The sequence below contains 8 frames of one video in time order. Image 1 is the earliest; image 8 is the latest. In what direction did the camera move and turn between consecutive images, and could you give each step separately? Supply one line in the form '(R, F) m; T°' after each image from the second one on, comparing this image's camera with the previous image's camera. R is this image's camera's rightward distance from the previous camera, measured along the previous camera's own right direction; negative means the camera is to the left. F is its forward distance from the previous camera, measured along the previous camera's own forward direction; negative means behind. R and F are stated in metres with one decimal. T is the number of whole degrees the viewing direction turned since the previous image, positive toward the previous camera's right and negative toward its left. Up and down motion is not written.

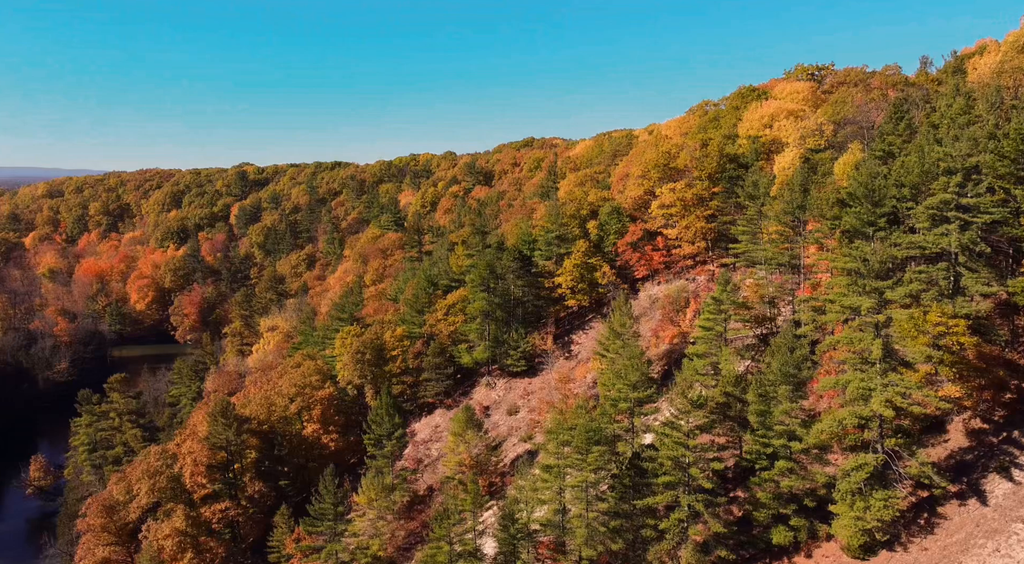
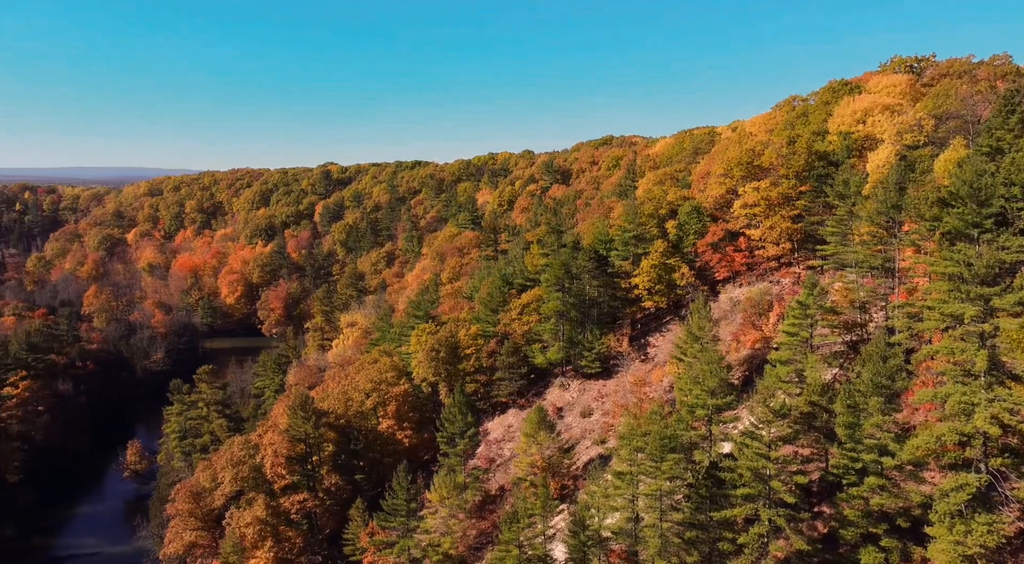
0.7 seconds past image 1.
(+0.2, +0.7) m; -6°
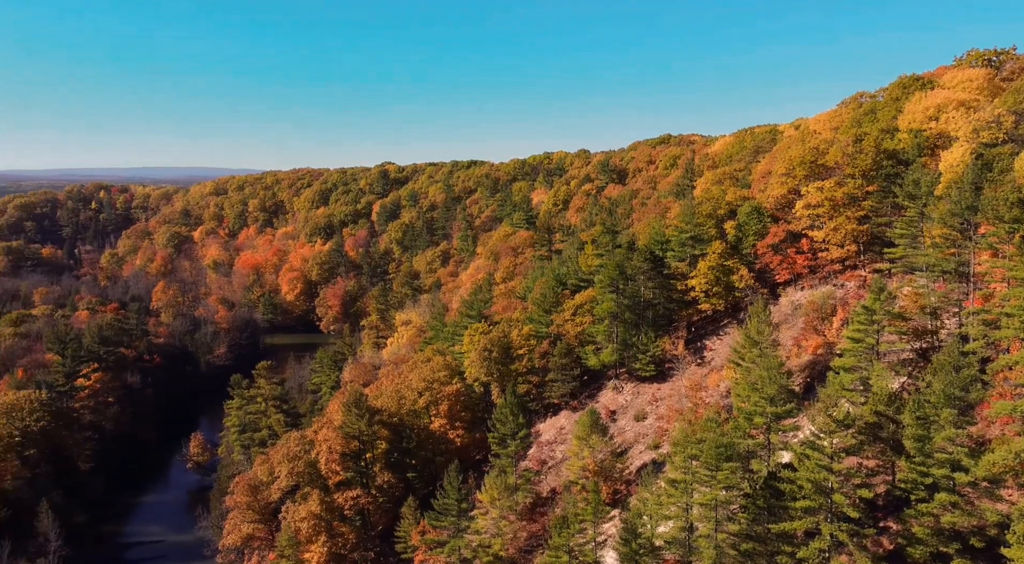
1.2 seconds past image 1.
(+0.1, +0.5) m; -4°
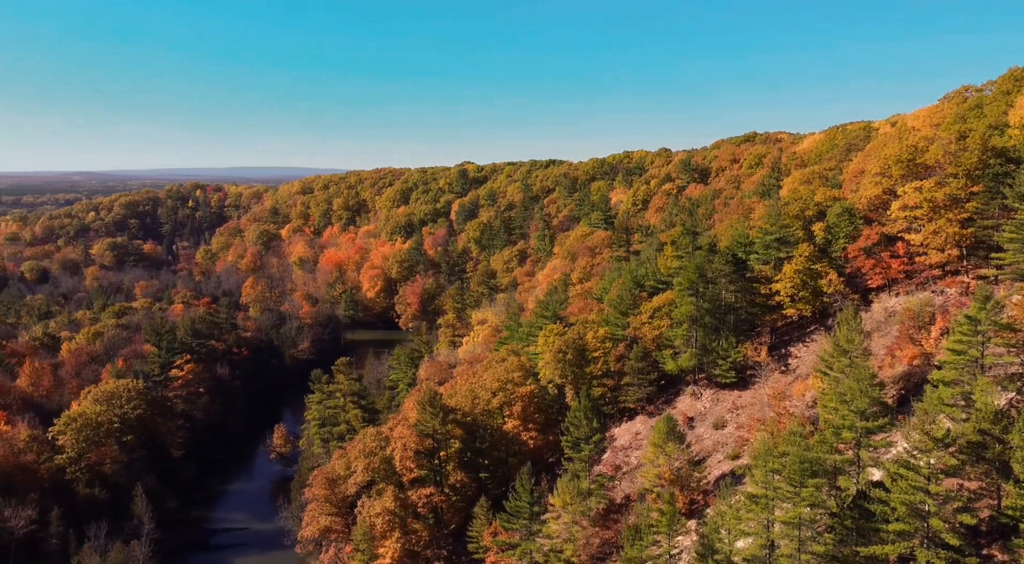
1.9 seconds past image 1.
(+0.2, +0.7) m; -6°
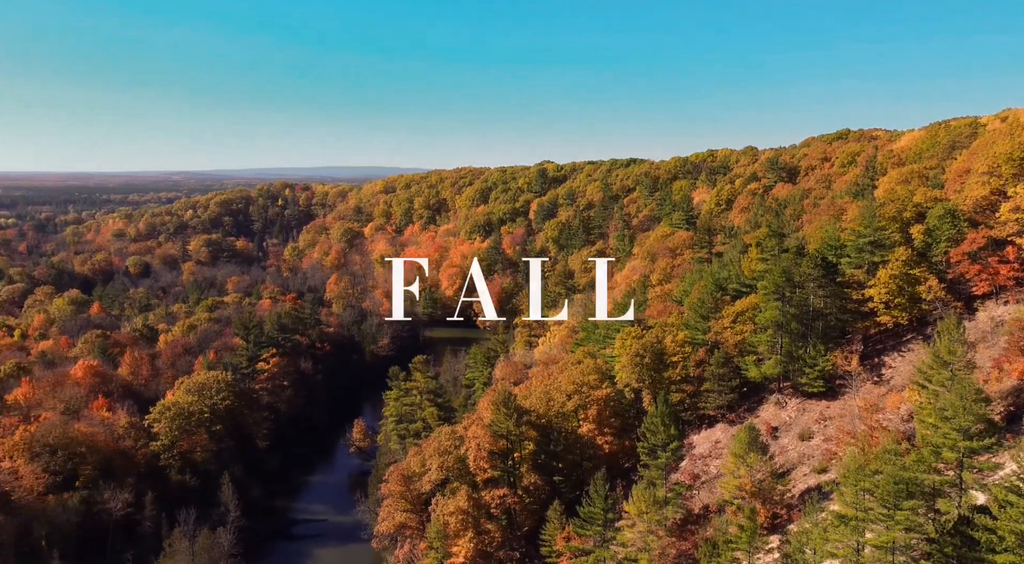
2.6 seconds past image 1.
(+0.1, +0.7) m; -6°
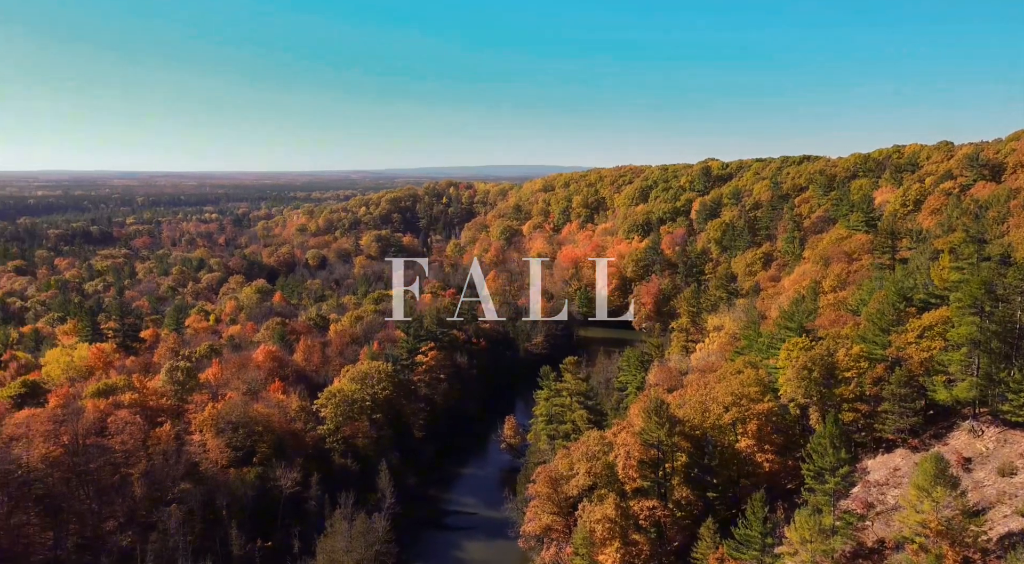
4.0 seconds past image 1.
(+0.3, +1.5) m; -12°
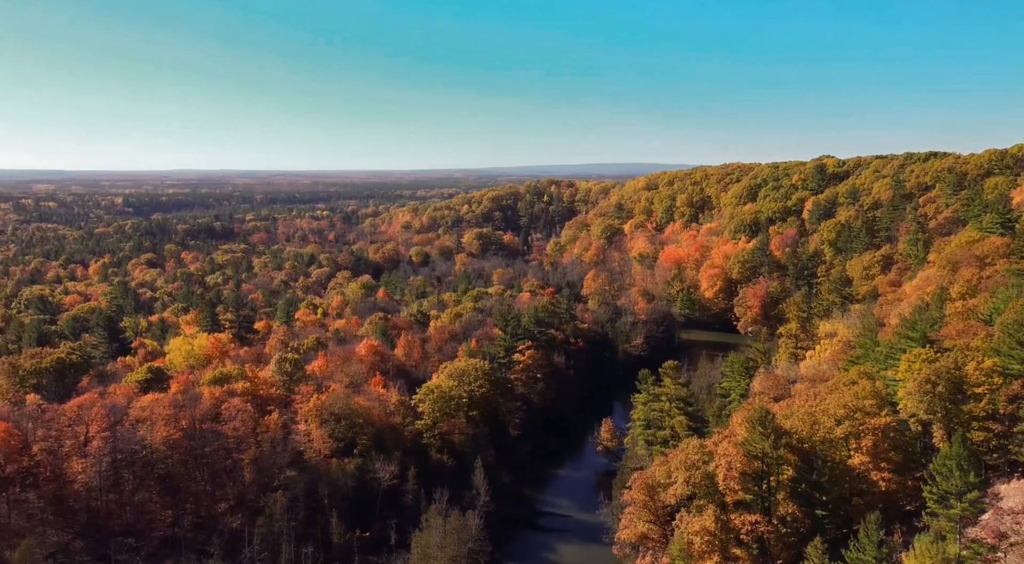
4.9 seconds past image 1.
(+0.2, +1.0) m; -7°
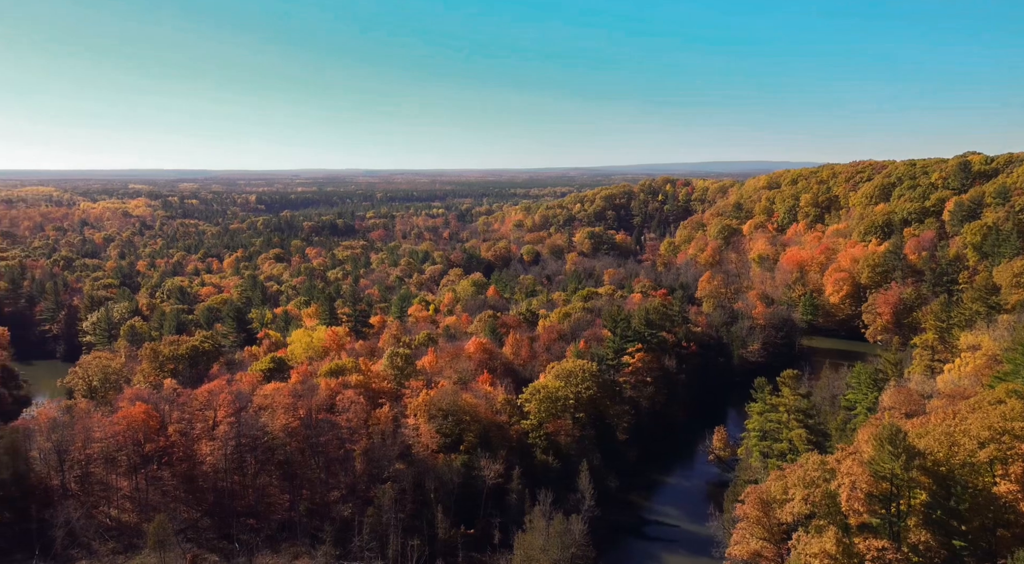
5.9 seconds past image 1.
(+0.3, +1.2) m; -8°
